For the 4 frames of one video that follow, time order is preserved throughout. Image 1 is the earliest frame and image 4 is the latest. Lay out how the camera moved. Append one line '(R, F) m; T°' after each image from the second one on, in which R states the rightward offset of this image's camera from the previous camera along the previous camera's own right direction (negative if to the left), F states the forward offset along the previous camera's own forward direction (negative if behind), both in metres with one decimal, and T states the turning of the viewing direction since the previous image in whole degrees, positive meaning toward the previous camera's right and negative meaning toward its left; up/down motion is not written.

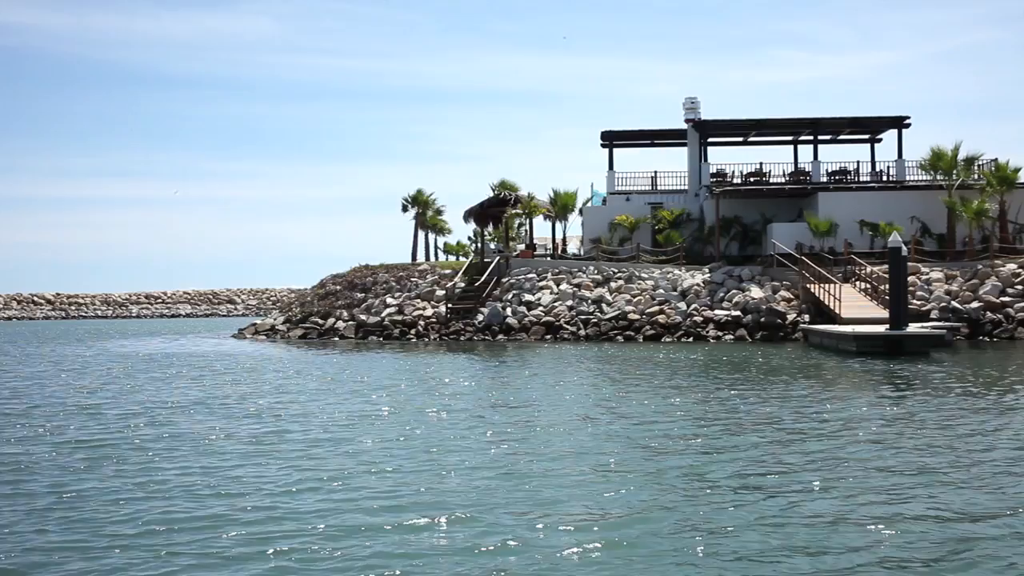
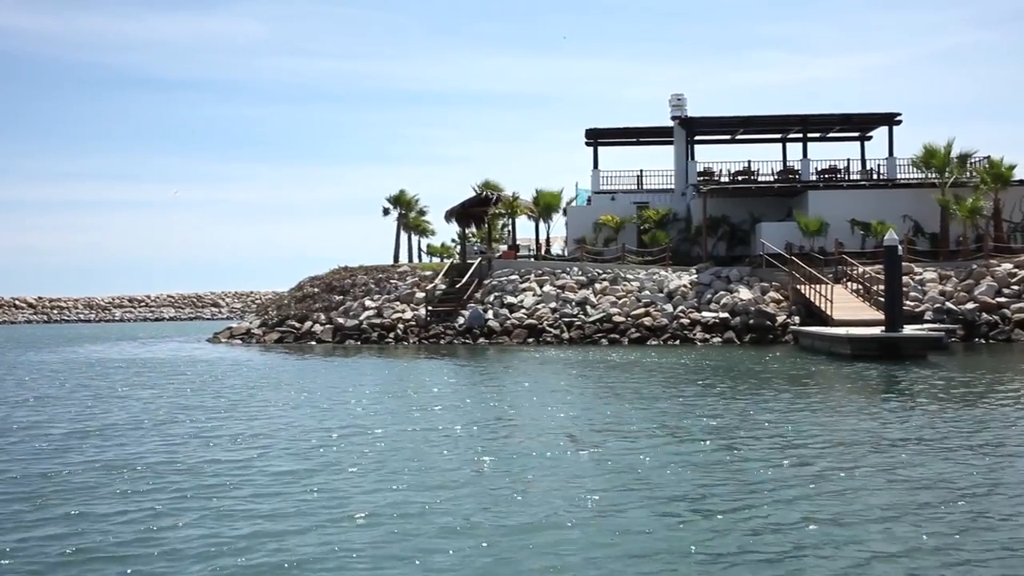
(+0.2, +0.9) m; +1°
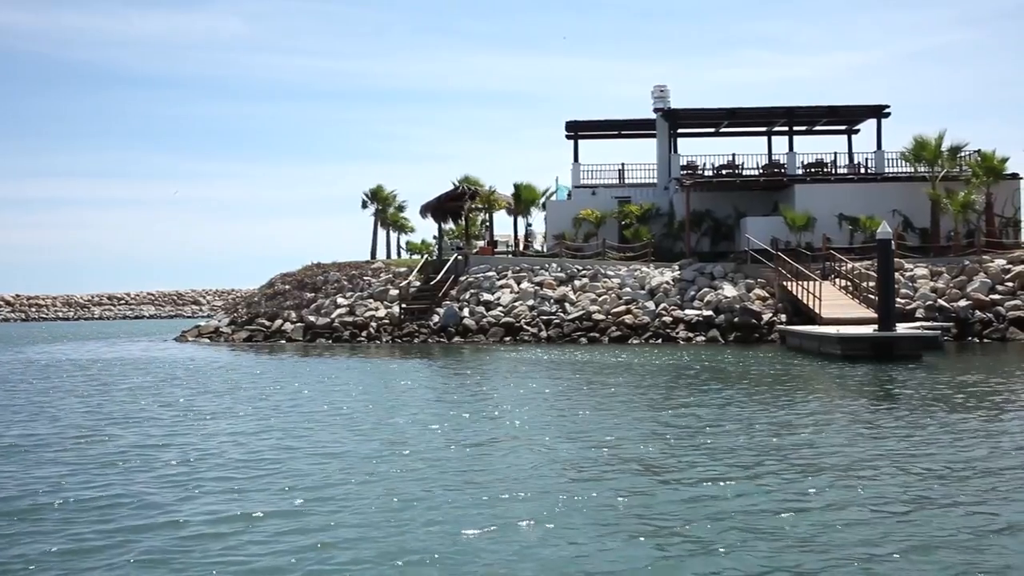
(+0.2, +1.1) m; +1°
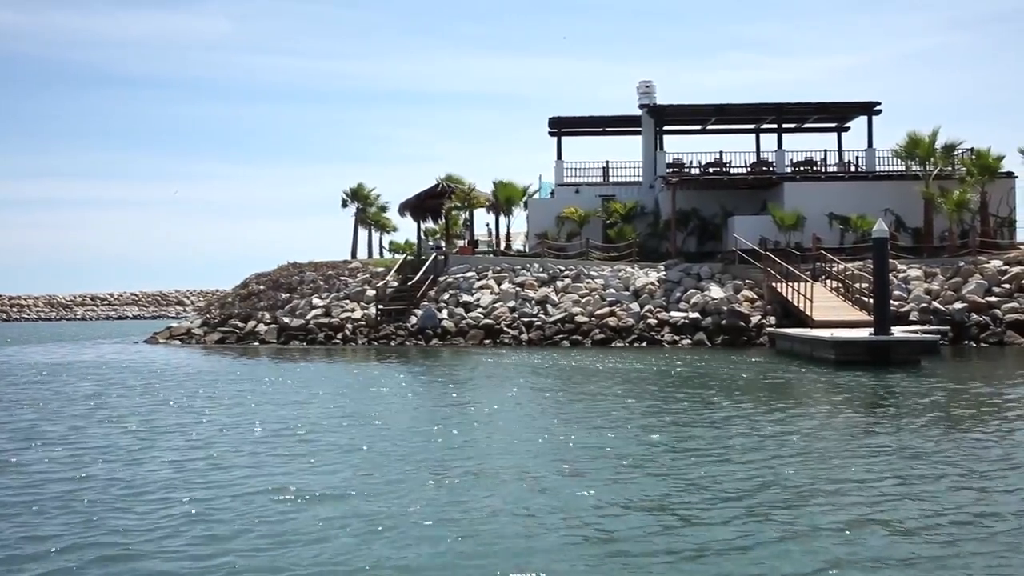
(+0.2, +1.0) m; +1°
